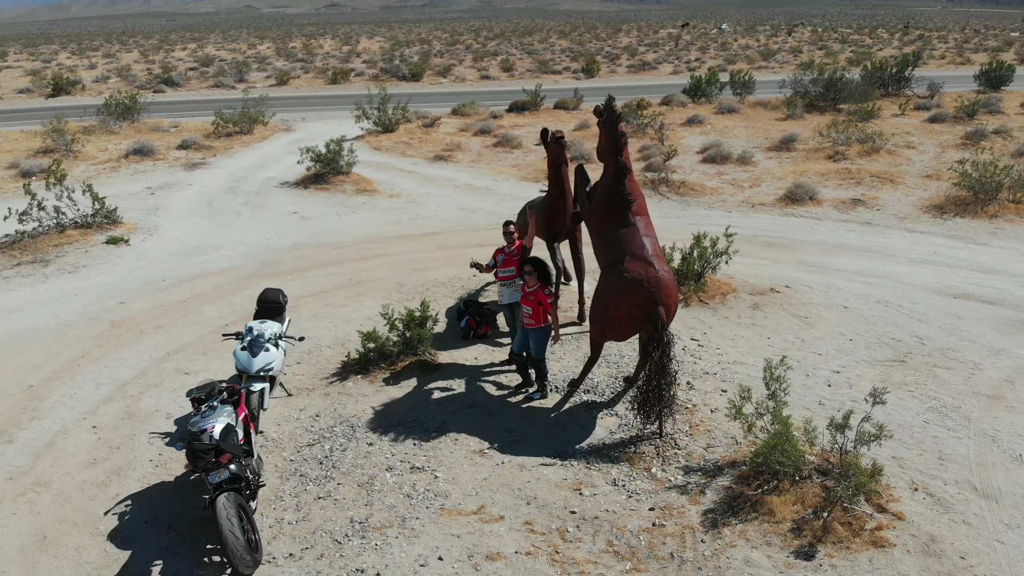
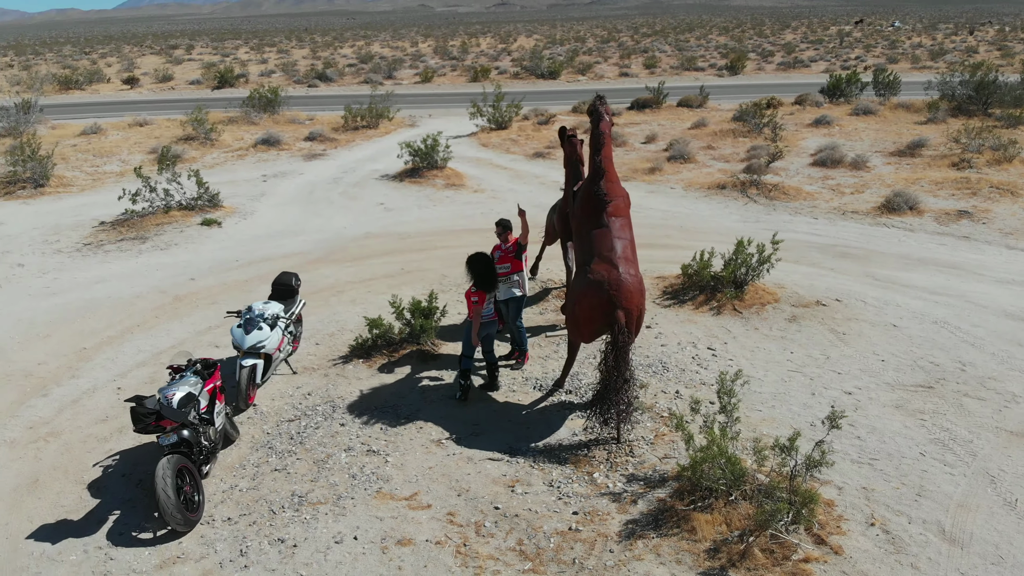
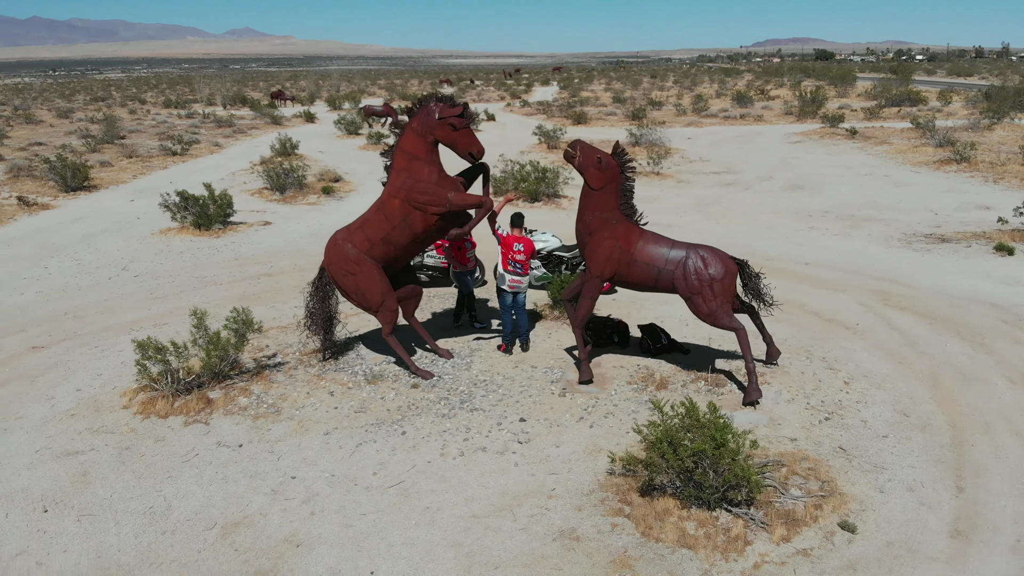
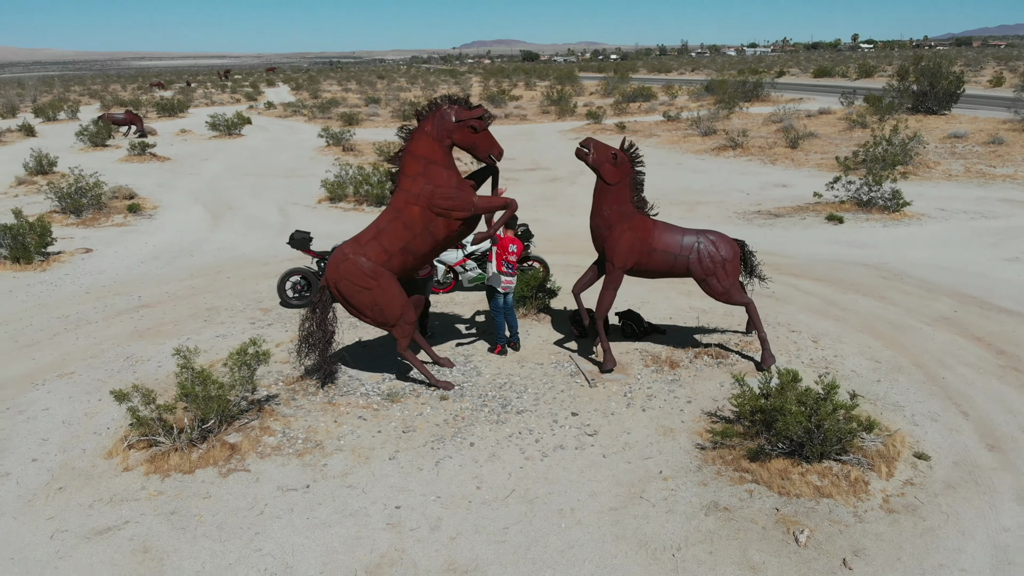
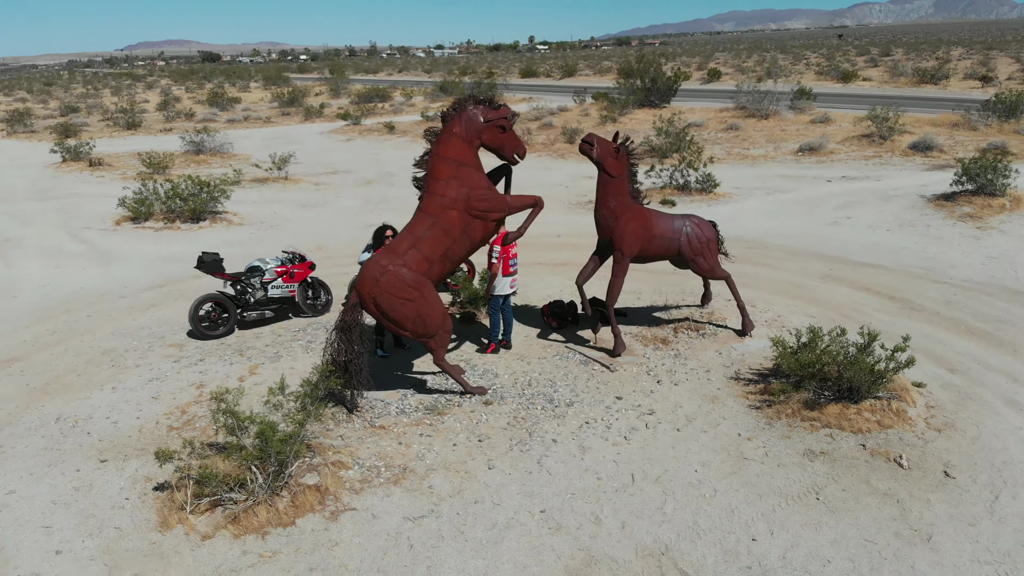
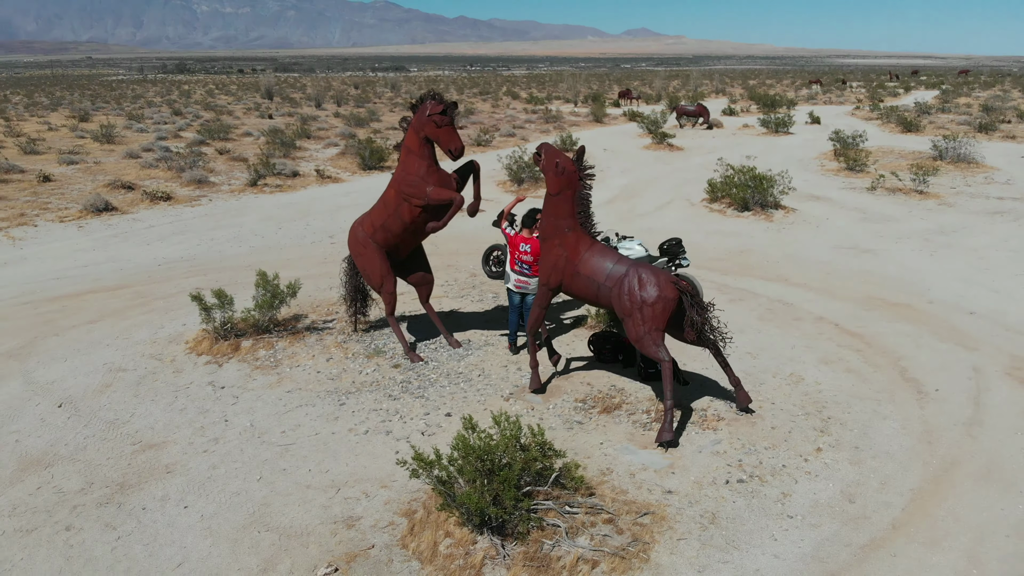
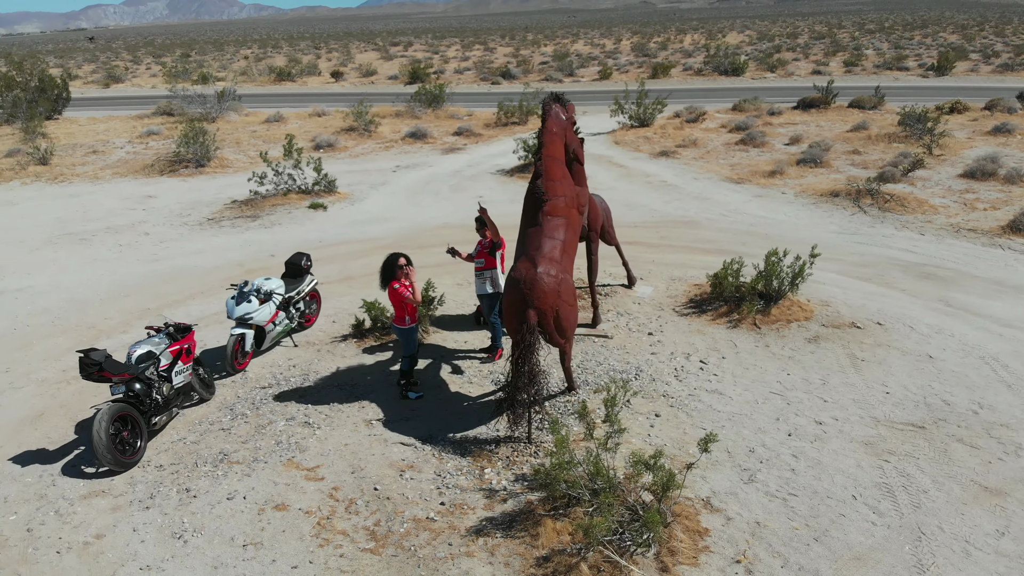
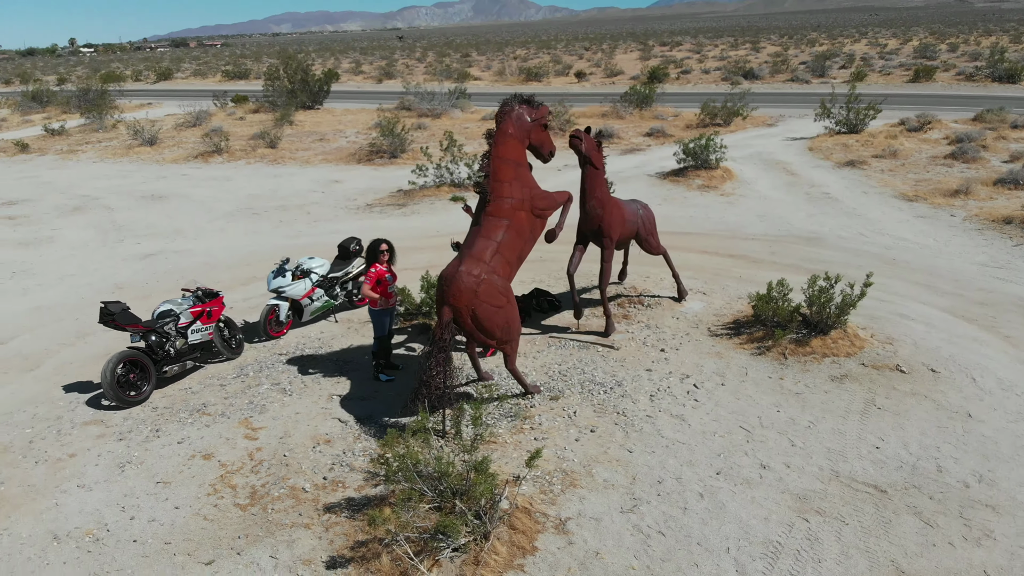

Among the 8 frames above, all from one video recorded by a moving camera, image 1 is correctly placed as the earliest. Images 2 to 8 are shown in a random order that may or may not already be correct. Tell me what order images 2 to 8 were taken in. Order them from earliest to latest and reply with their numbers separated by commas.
2, 7, 8, 5, 4, 3, 6
